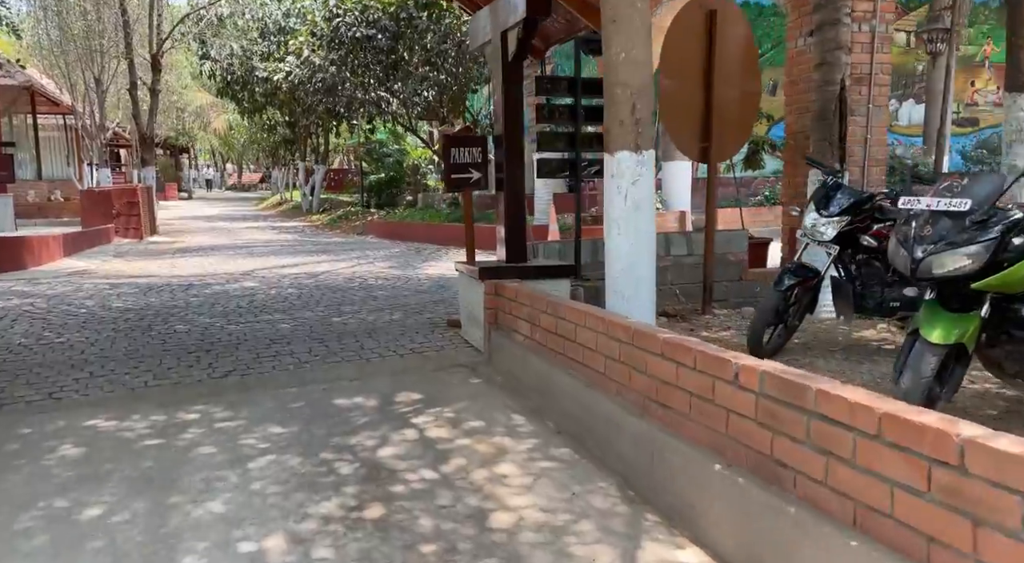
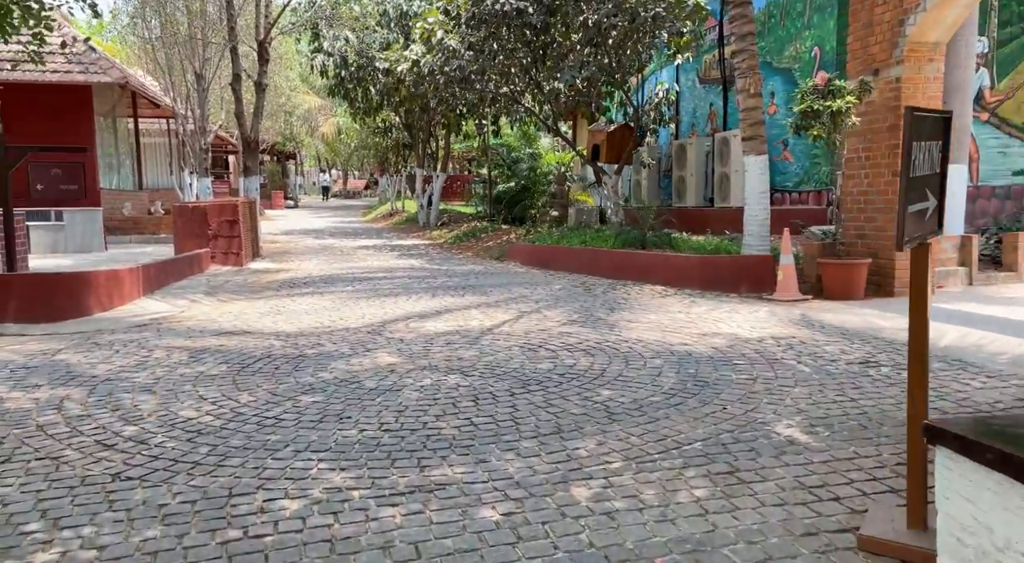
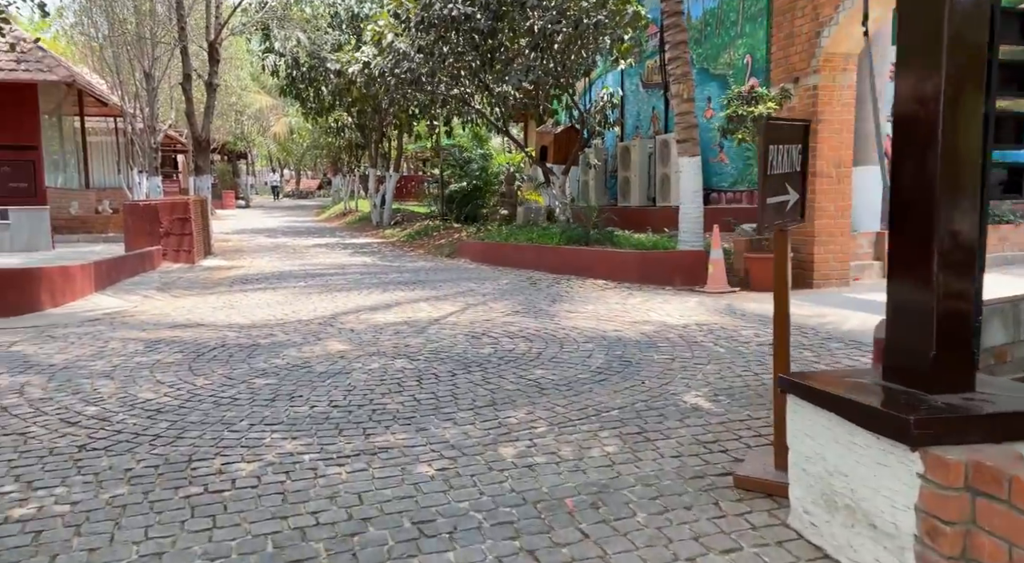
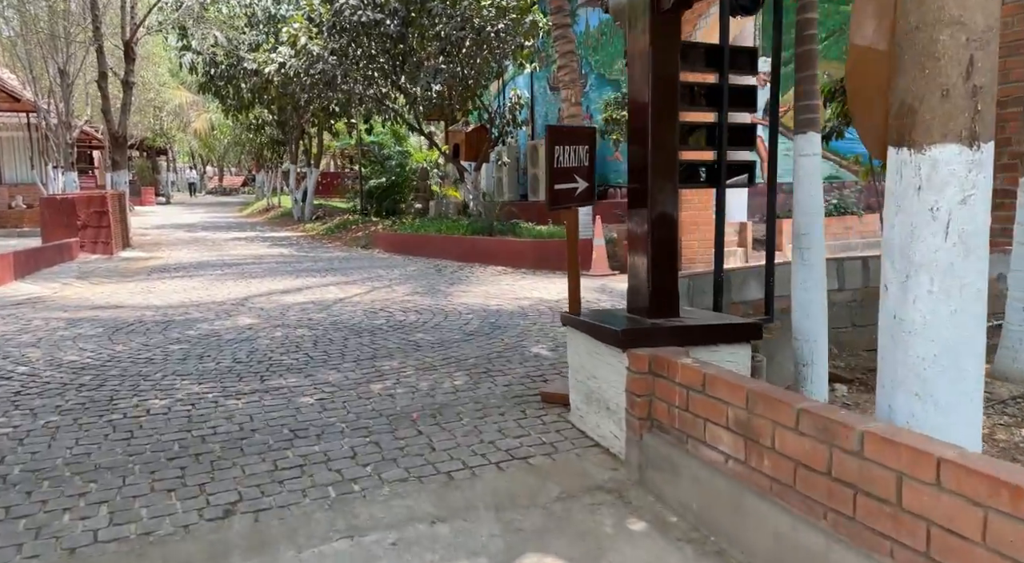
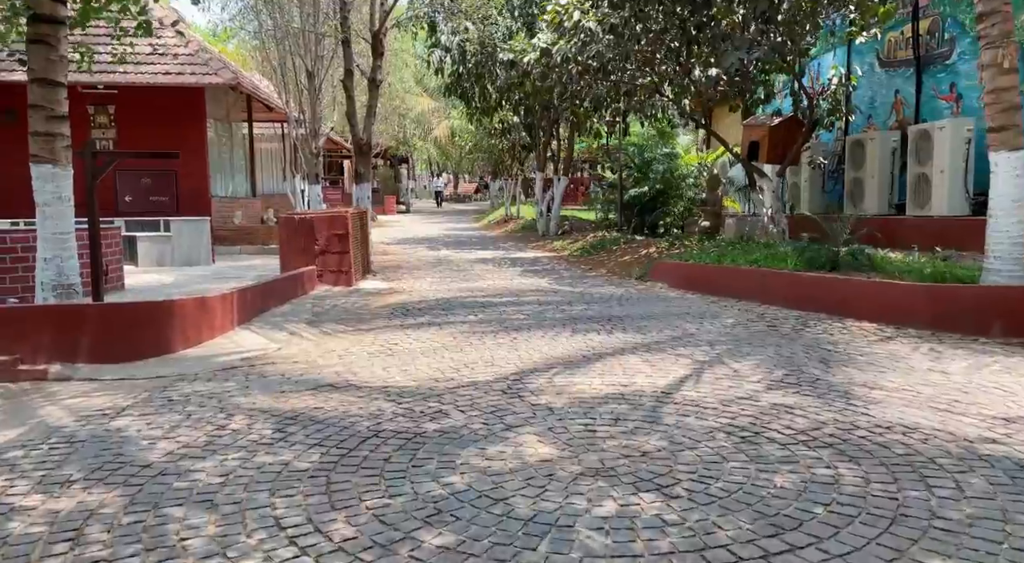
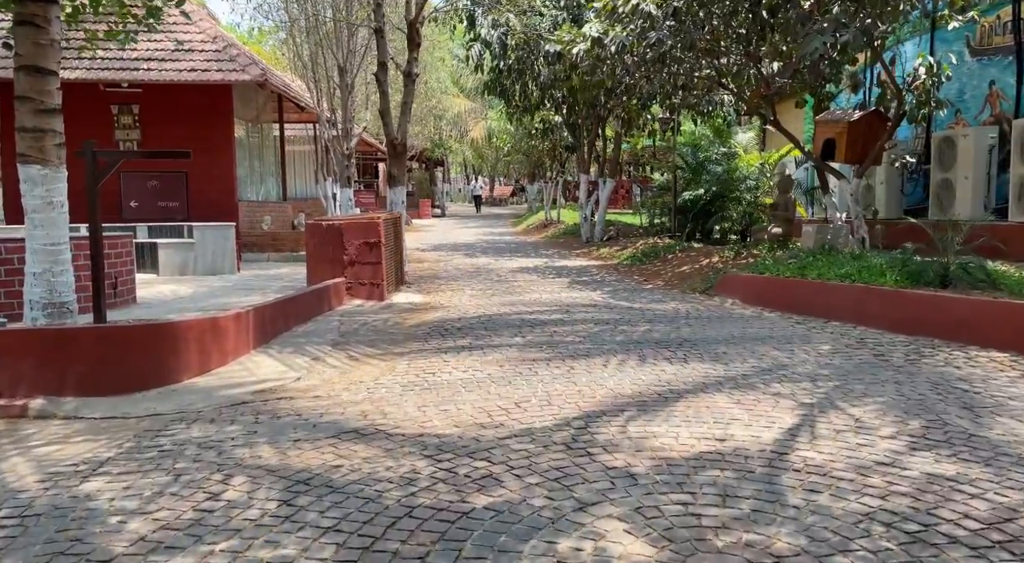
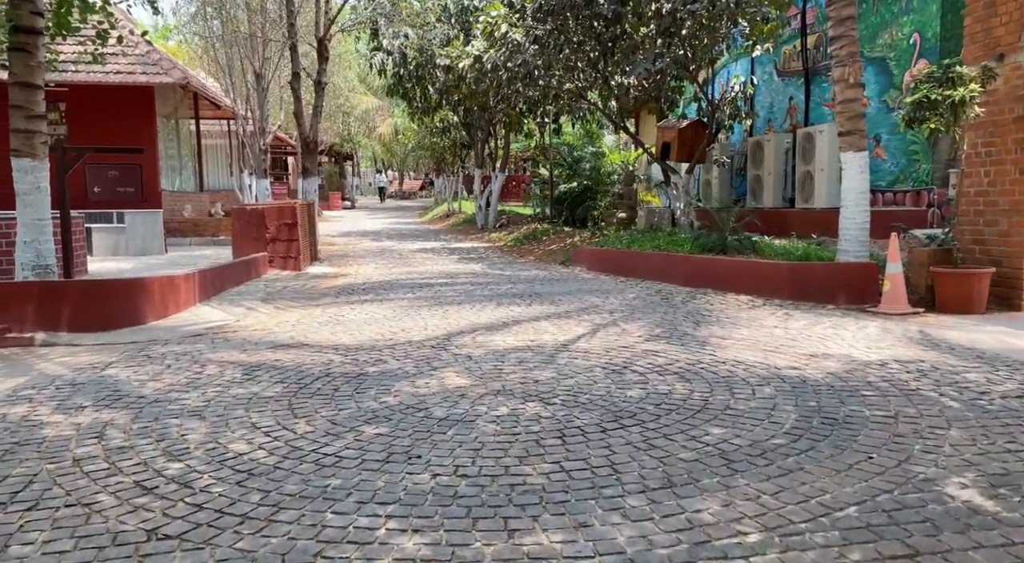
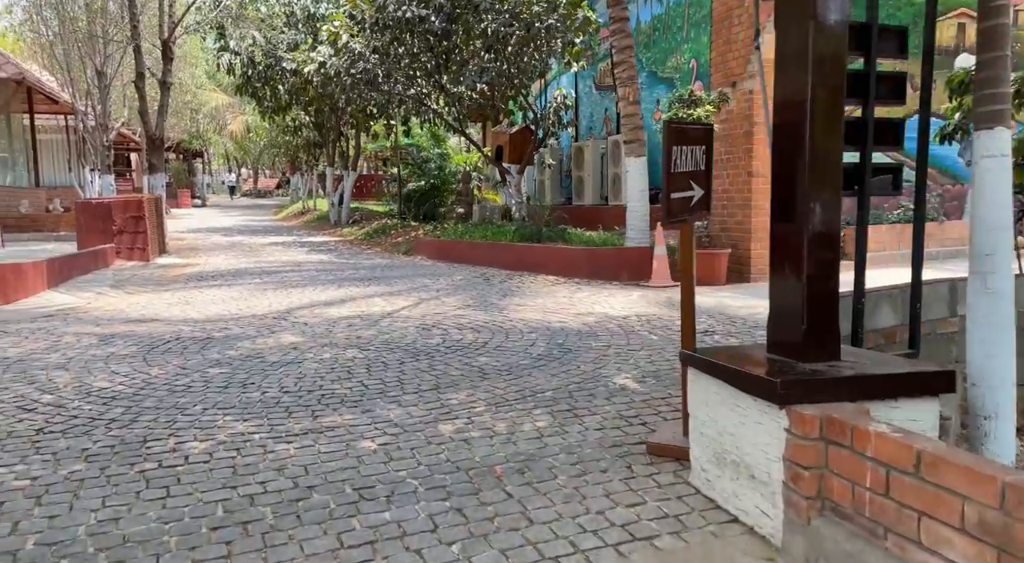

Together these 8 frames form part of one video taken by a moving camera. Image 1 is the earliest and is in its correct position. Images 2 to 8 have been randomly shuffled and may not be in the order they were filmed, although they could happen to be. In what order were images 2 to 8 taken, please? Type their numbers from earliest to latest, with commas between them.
4, 8, 3, 2, 7, 5, 6
